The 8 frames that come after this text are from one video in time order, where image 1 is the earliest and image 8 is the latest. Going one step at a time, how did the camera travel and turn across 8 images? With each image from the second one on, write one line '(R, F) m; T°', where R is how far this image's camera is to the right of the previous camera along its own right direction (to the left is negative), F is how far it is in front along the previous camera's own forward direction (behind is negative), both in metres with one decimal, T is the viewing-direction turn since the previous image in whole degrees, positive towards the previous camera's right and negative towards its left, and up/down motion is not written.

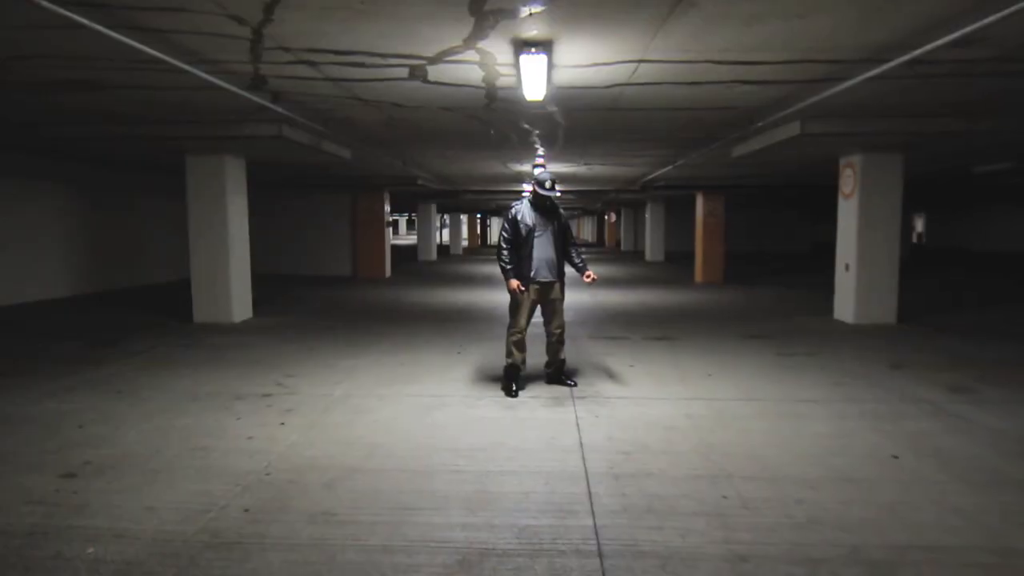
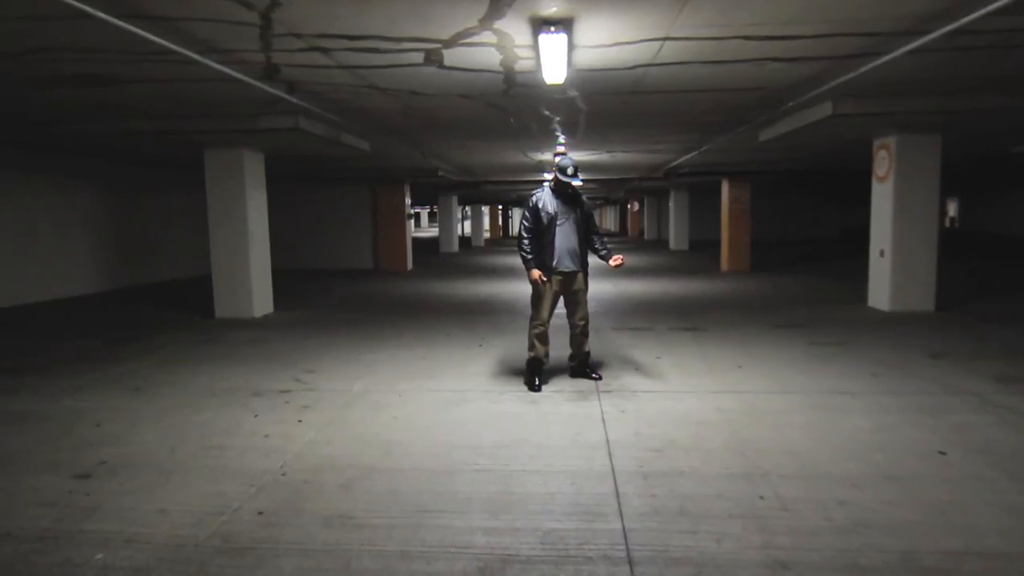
(0.0, +0.2) m; -2°
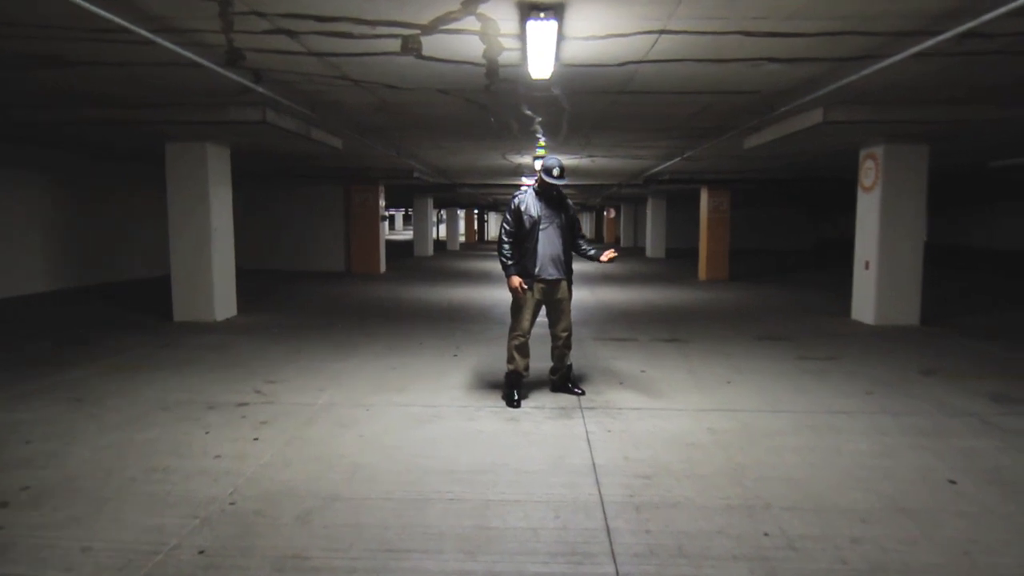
(0.0, +0.4) m; +2°
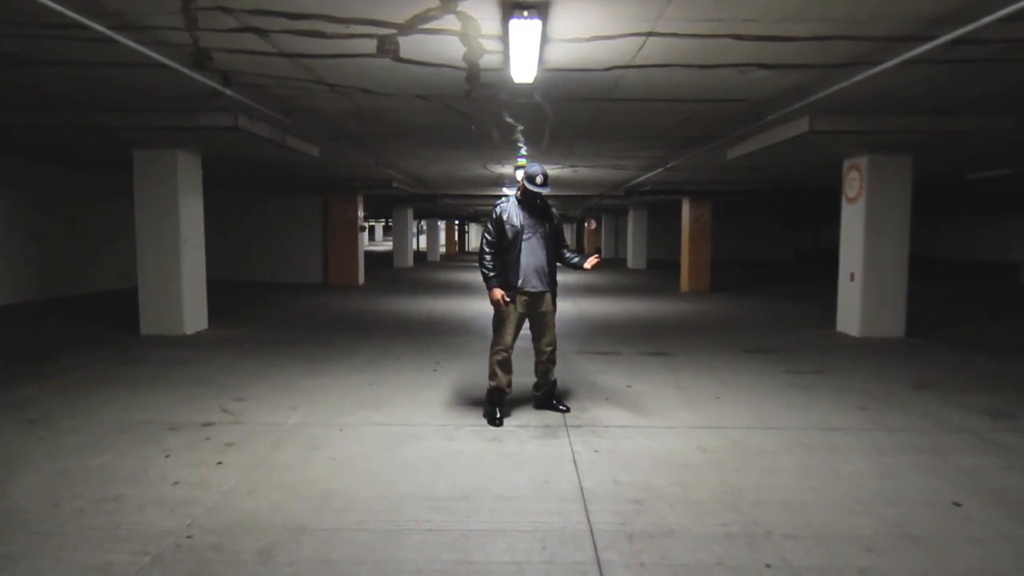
(0.0, +0.2) m; +2°
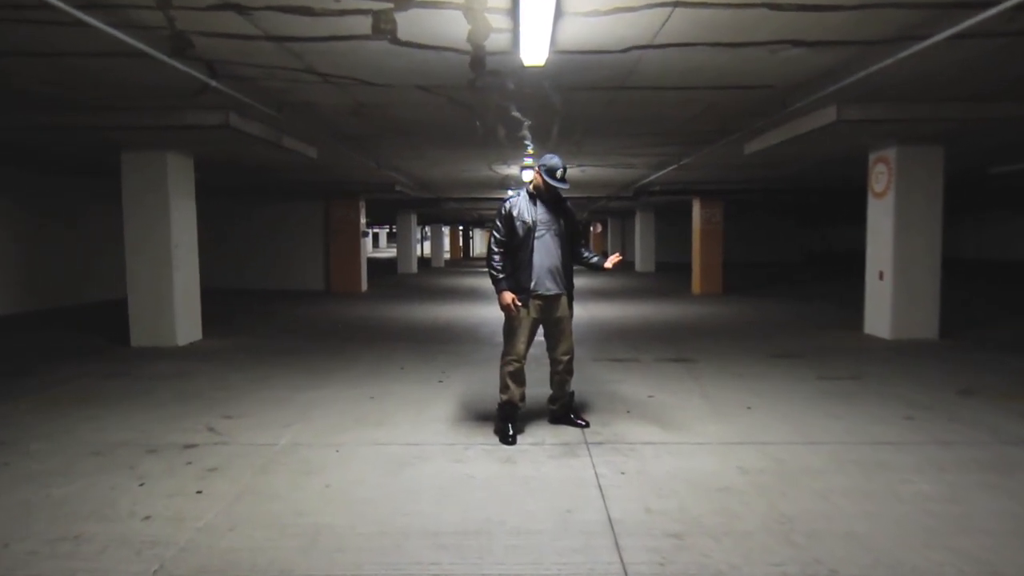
(-0.1, +0.5) m; 0°
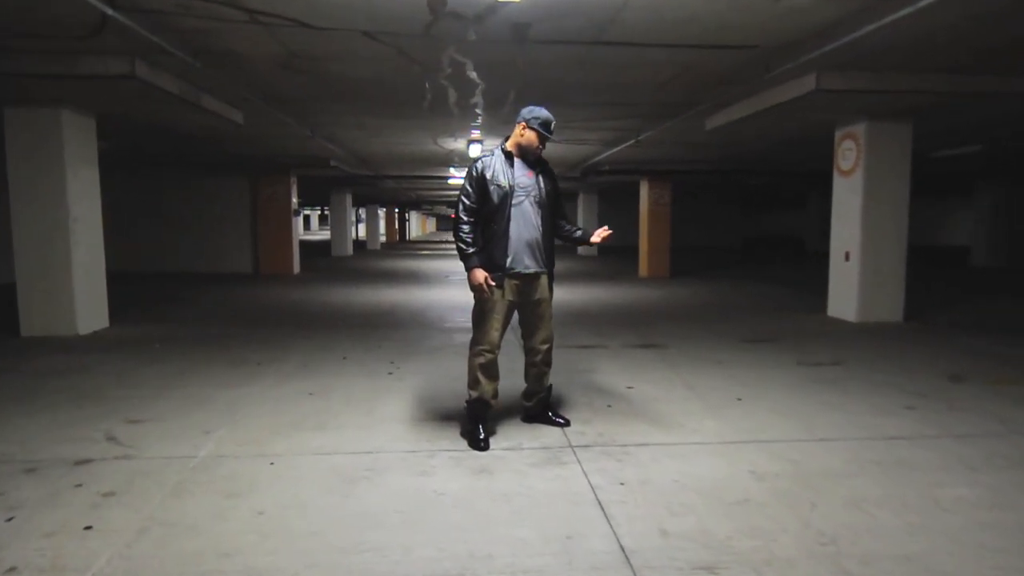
(-0.2, +0.7) m; +6°
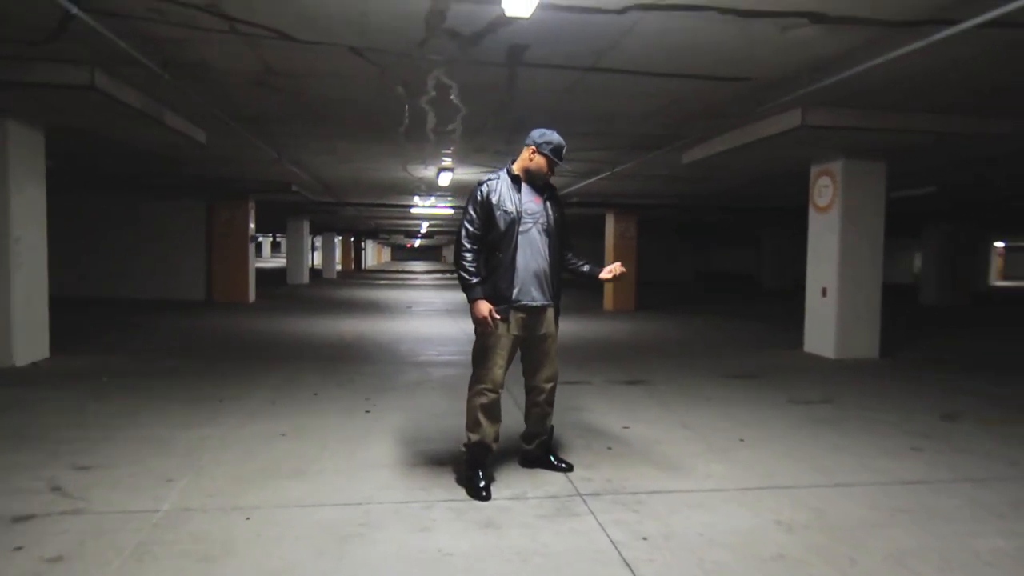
(-0.3, +0.3) m; +4°
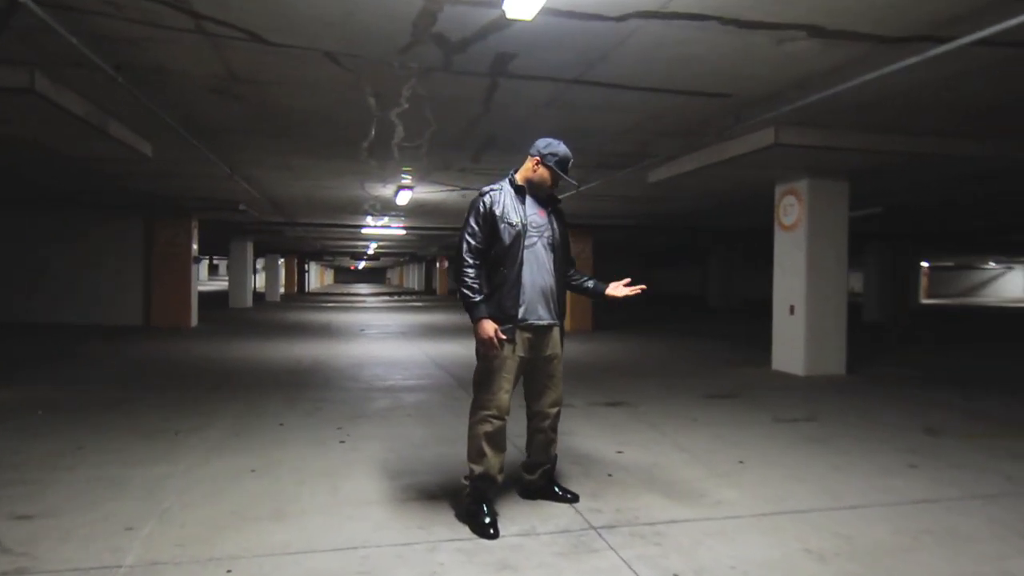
(-0.3, +0.3) m; +5°
